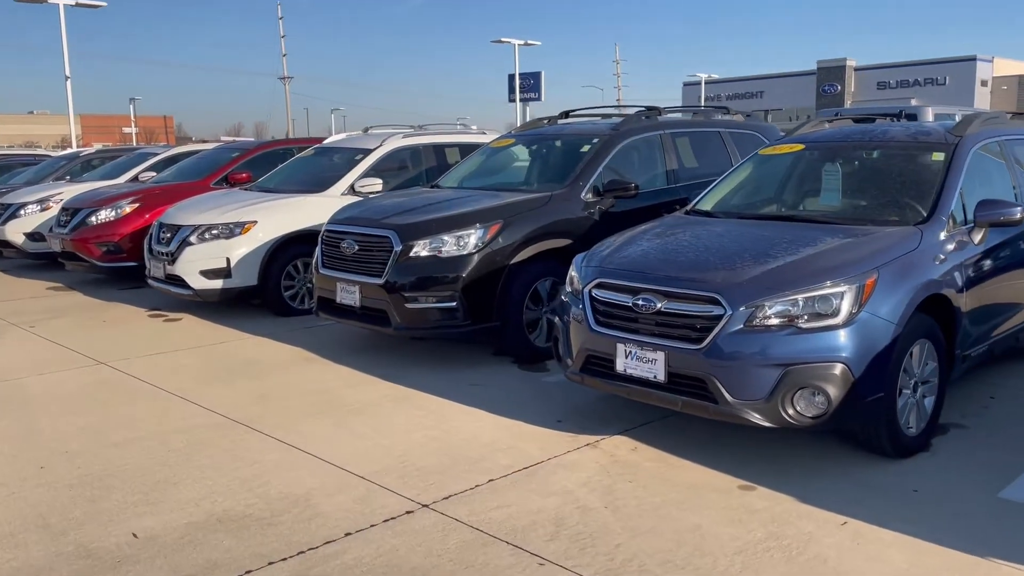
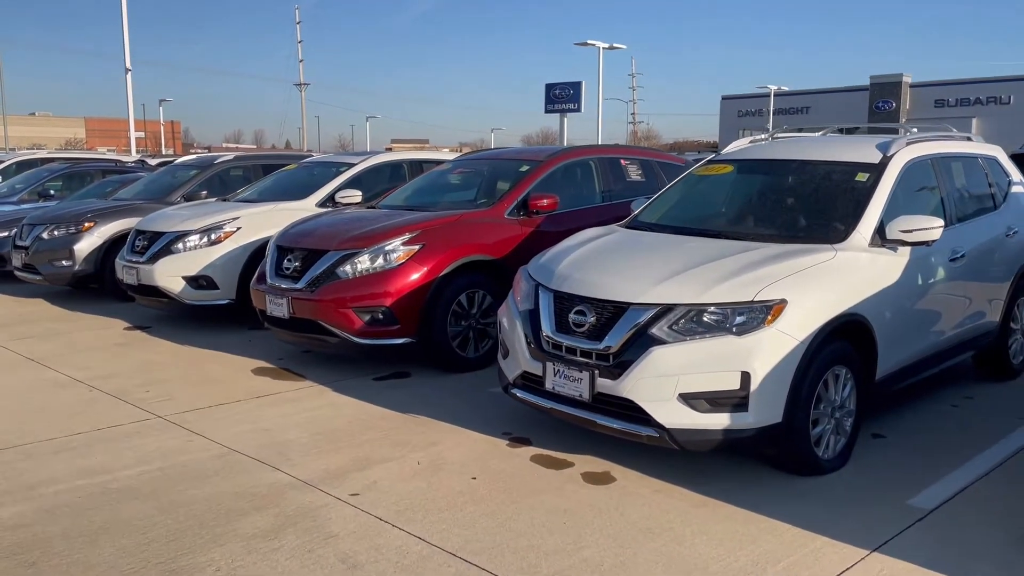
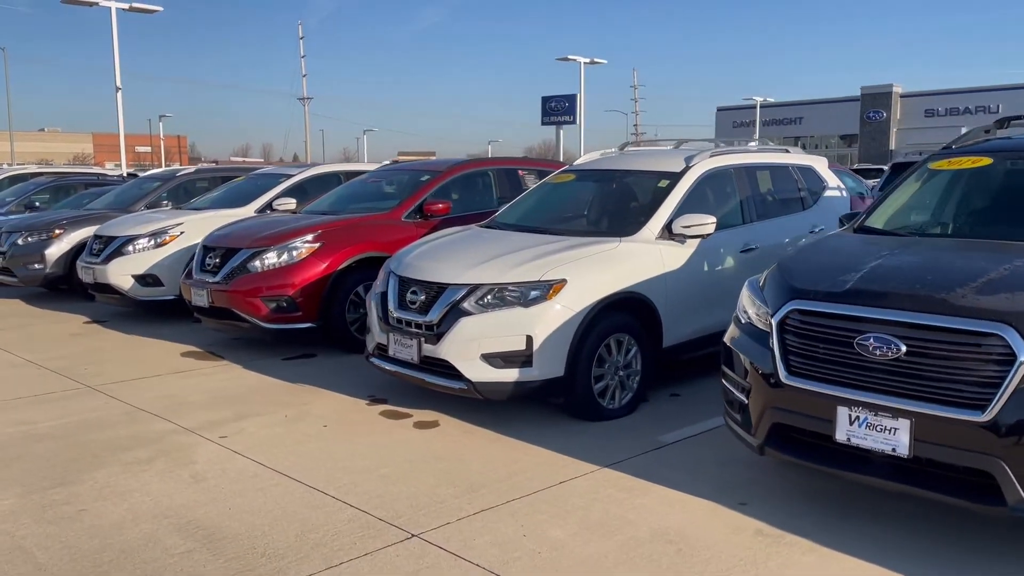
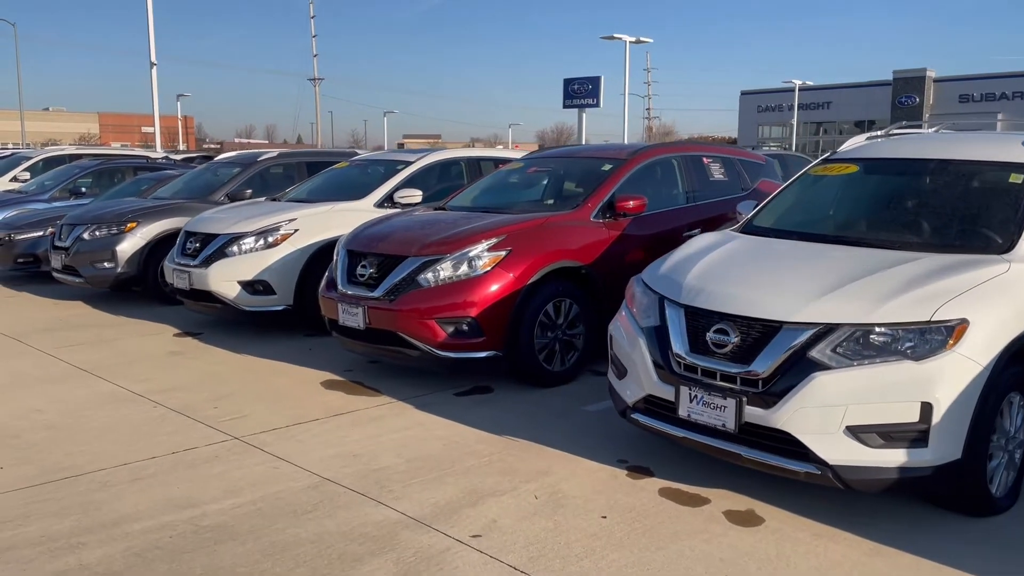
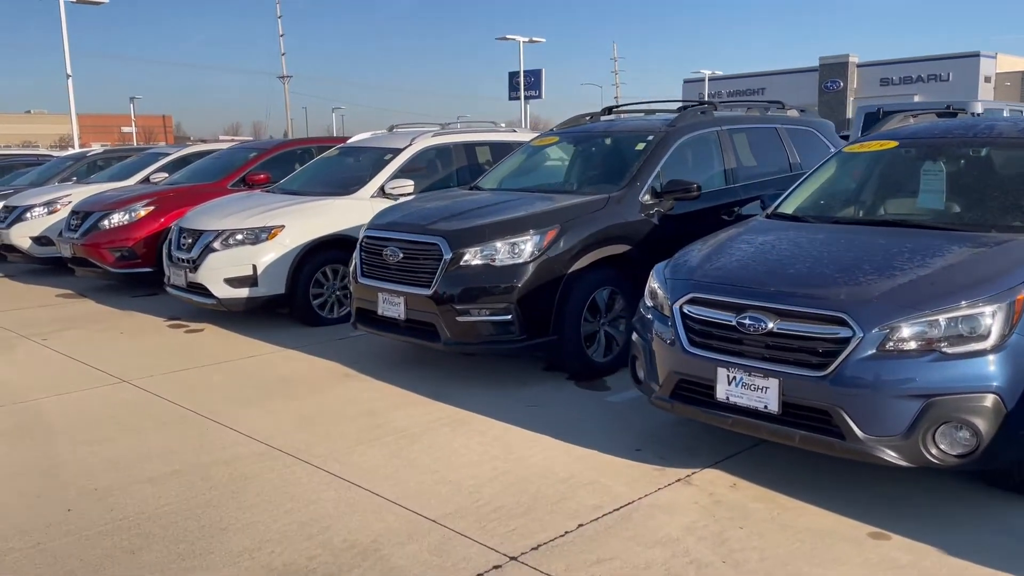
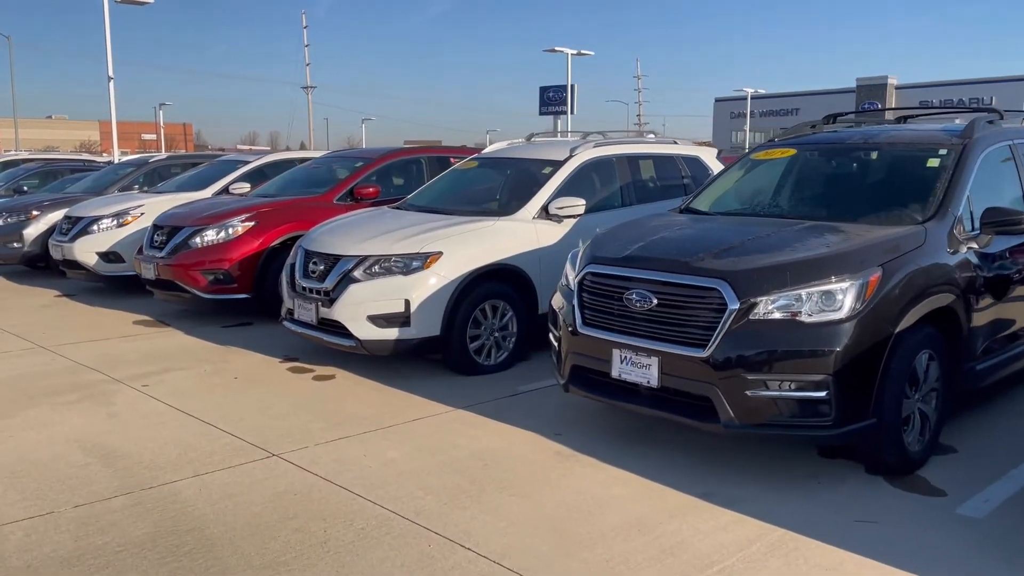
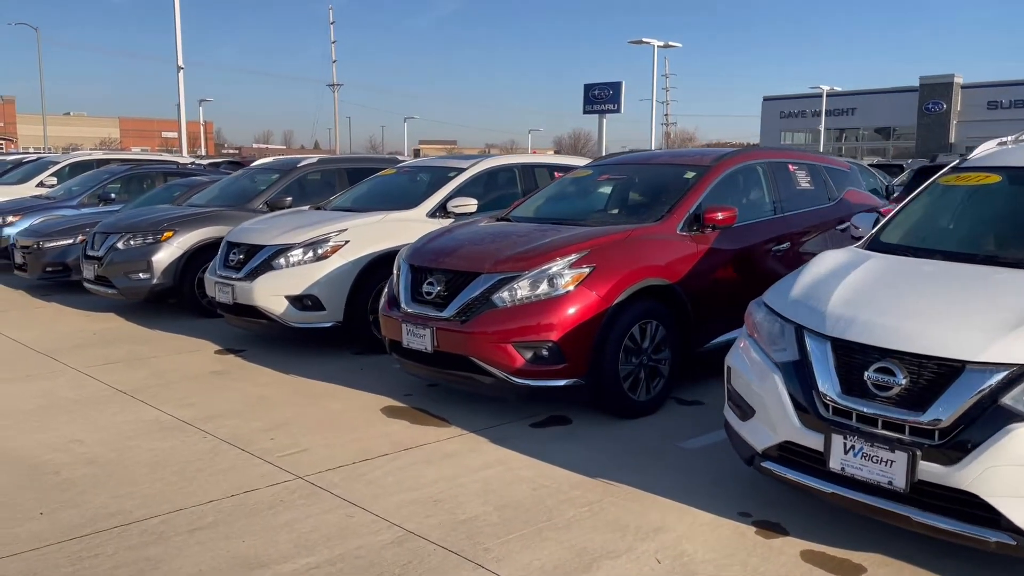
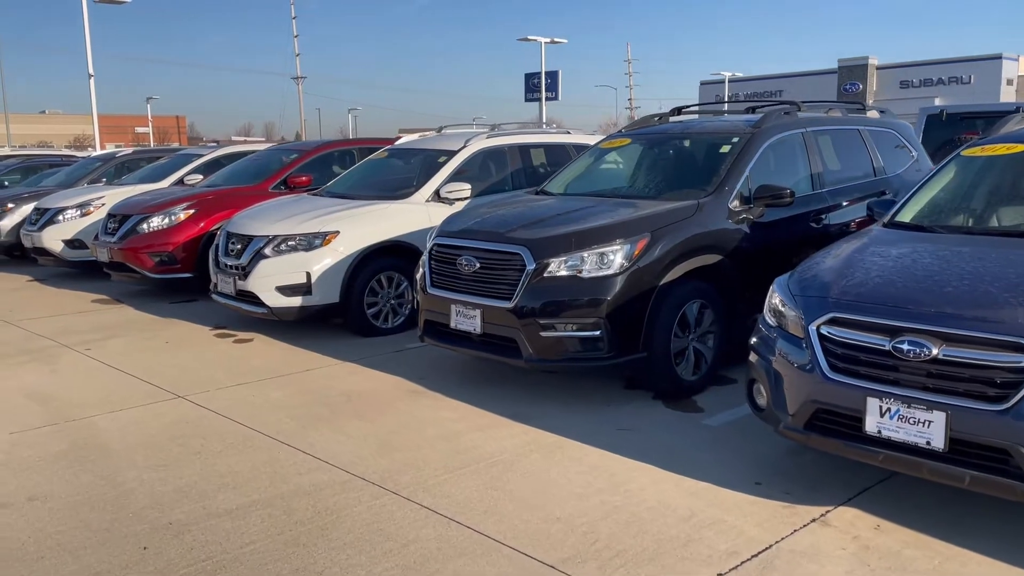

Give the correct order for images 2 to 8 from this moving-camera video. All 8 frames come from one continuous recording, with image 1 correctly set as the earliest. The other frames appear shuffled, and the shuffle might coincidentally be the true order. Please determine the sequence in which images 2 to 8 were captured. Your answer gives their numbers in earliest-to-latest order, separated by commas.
5, 8, 6, 3, 2, 4, 7
